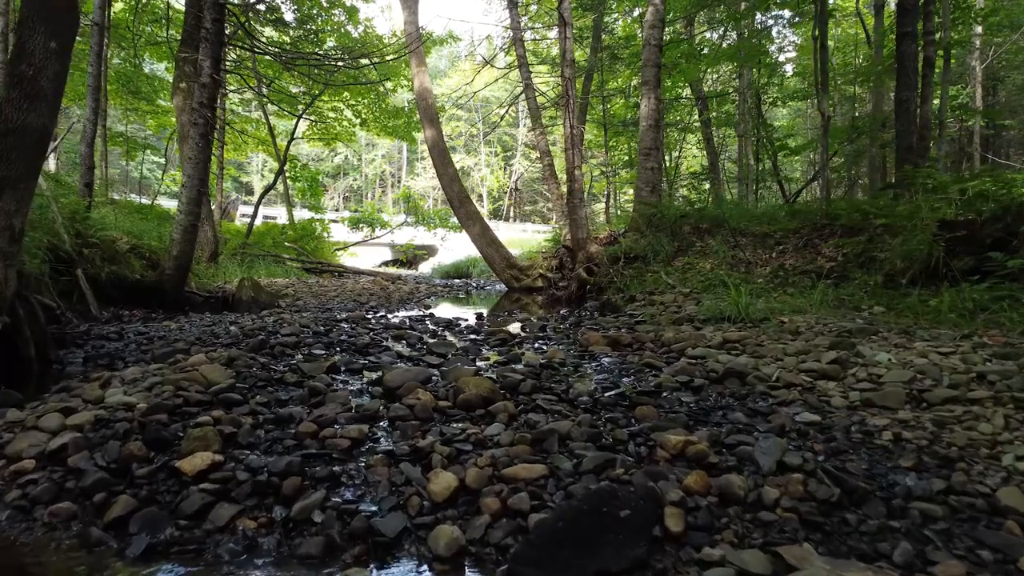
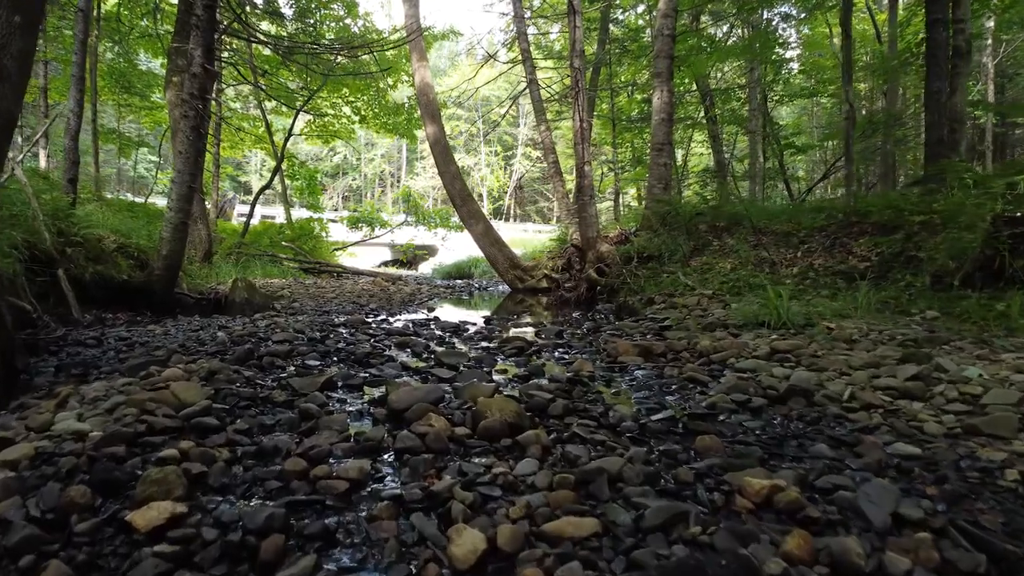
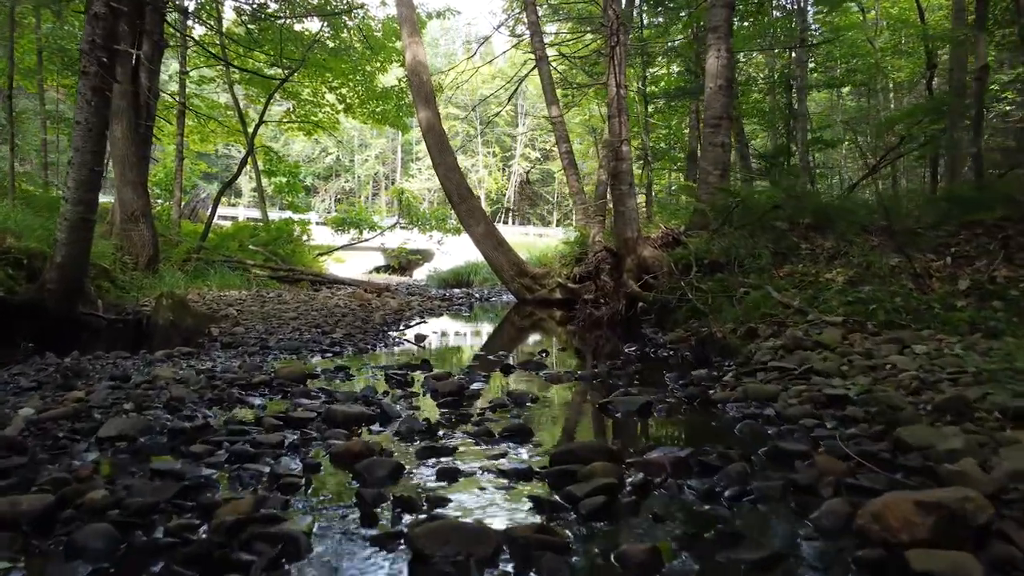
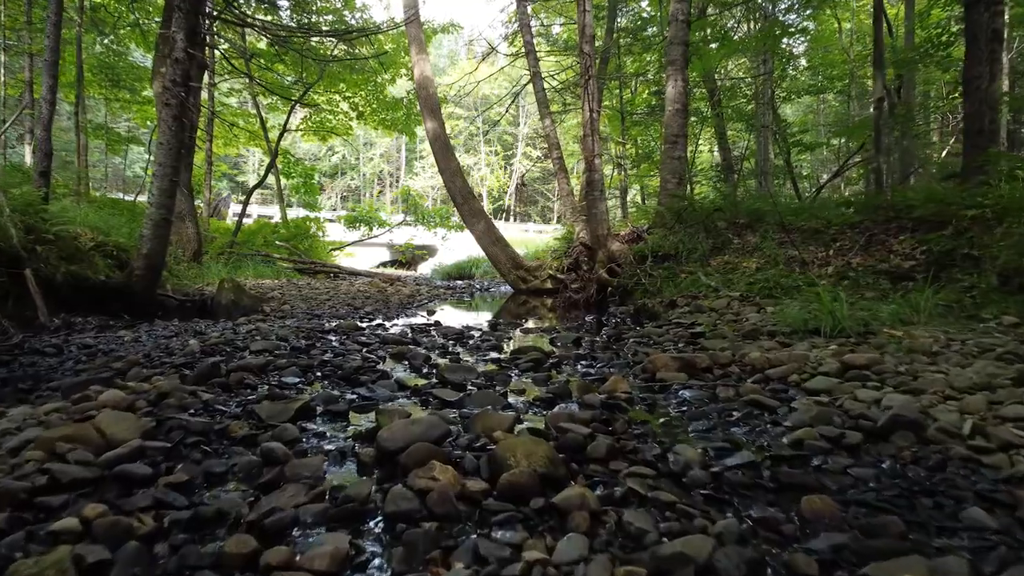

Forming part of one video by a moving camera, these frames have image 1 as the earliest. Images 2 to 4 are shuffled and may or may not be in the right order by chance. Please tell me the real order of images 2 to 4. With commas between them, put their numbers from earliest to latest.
2, 4, 3
